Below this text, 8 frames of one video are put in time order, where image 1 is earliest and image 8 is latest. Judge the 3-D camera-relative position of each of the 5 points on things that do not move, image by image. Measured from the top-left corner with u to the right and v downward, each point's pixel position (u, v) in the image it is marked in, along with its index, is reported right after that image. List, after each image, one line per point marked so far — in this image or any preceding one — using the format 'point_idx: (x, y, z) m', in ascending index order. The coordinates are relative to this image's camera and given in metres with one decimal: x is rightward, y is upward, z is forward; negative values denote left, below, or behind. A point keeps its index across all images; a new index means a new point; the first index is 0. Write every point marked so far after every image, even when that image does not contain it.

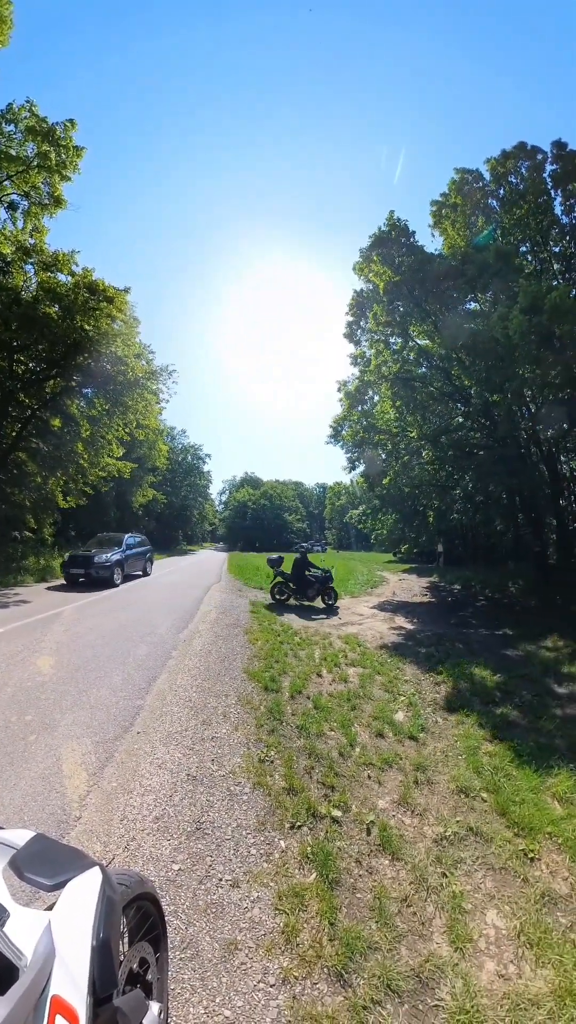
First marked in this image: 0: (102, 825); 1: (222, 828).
0: (-1.9, -3.3, +3.8) m
1: (-0.7, -3.4, +3.9) m
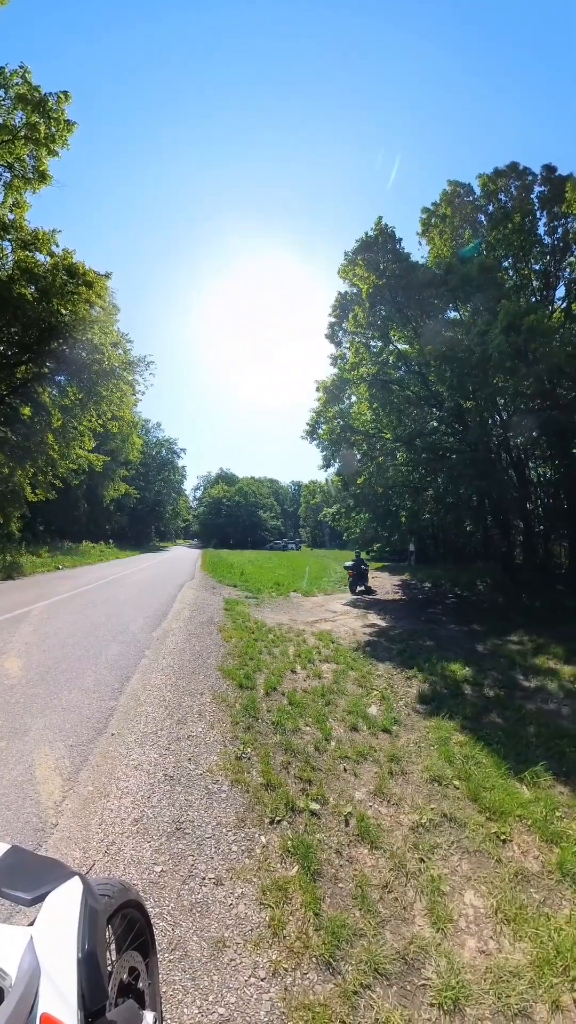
0: (-2.1, -3.2, +3.7) m
1: (-0.9, -3.4, +3.8) m
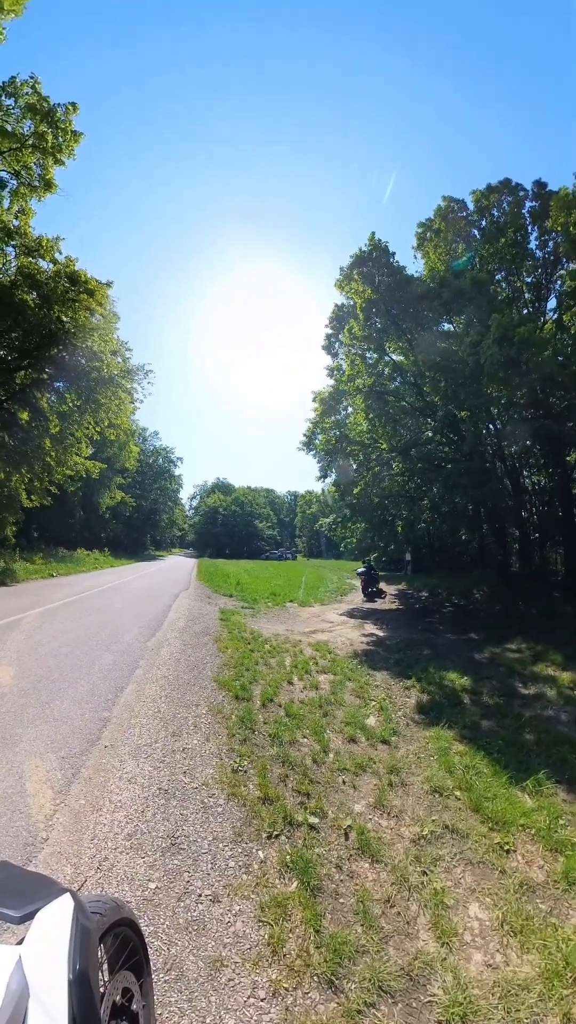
0: (-2.1, -3.3, +3.5) m
1: (-0.9, -3.4, +3.7) m
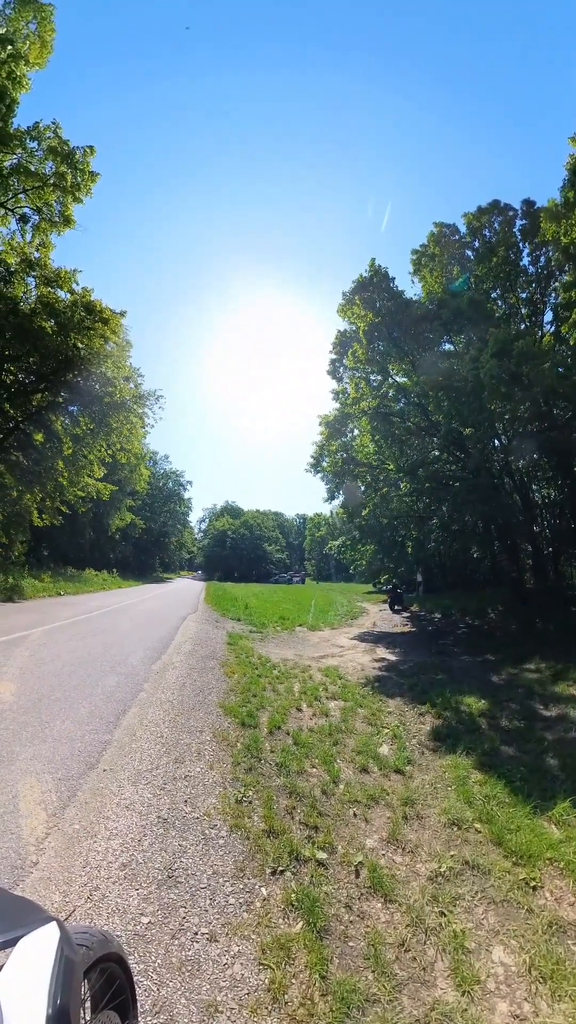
0: (-2.1, -3.3, +3.3) m
1: (-0.9, -3.5, +3.5) m
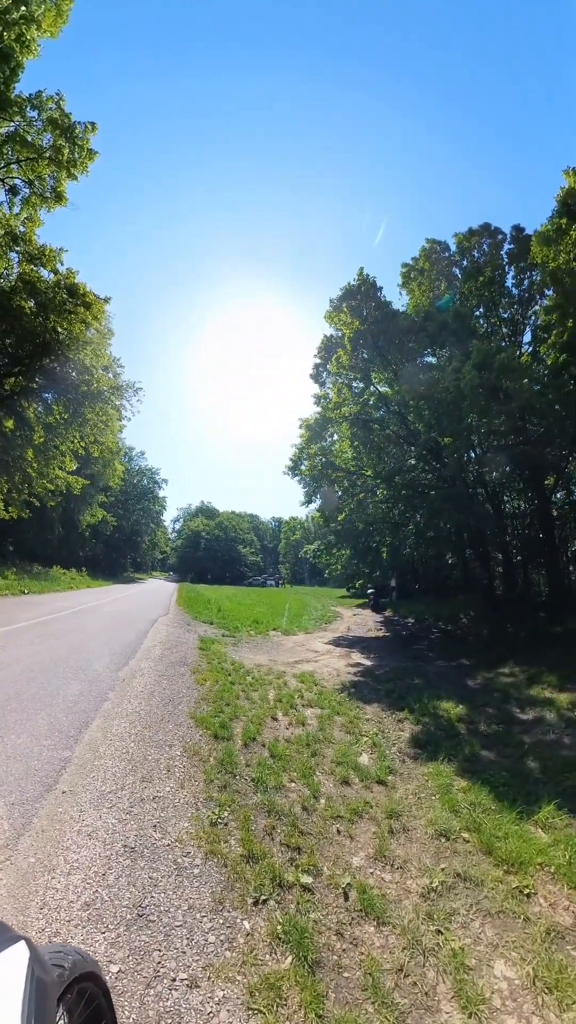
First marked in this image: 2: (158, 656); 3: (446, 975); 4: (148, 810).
0: (-2.2, -3.3, +3.0) m
1: (-1.0, -3.5, +3.3) m
2: (-3.5, -3.9, +9.9) m
3: (+1.2, -3.4, +2.7) m
4: (-1.6, -3.5, +4.4) m
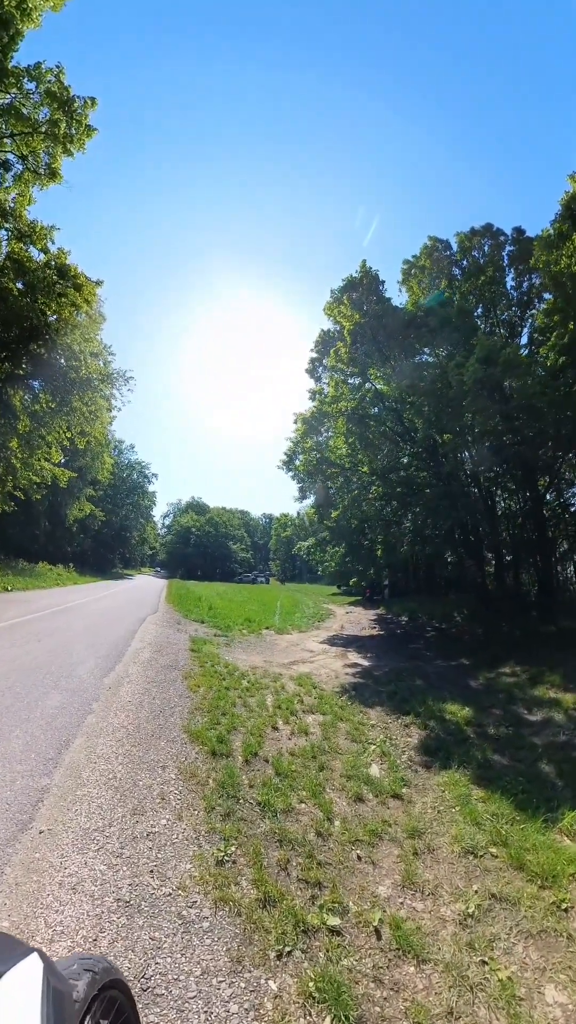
0: (-2.0, -3.3, +2.9) m
1: (-0.8, -3.5, +3.2) m
2: (-3.7, -3.9, +9.7) m
3: (+1.3, -3.5, +2.8) m
4: (-1.5, -3.6, +4.3) m
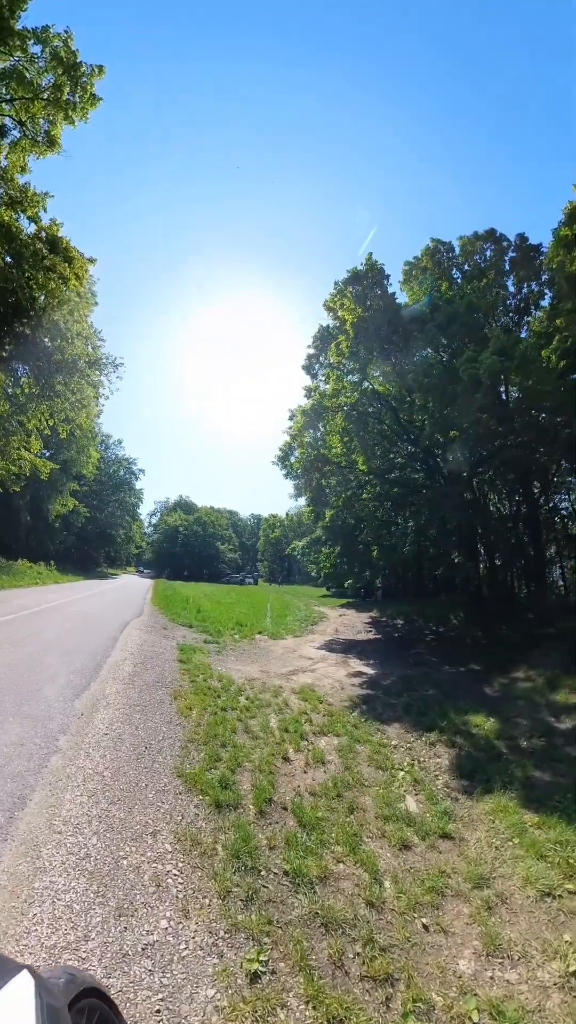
0: (-1.6, -3.4, +2.5) m
1: (-0.5, -3.6, +2.9) m
2: (-3.8, -4.0, +9.2) m
3: (+1.7, -3.6, +2.6) m
4: (-1.3, -3.7, +4.0) m
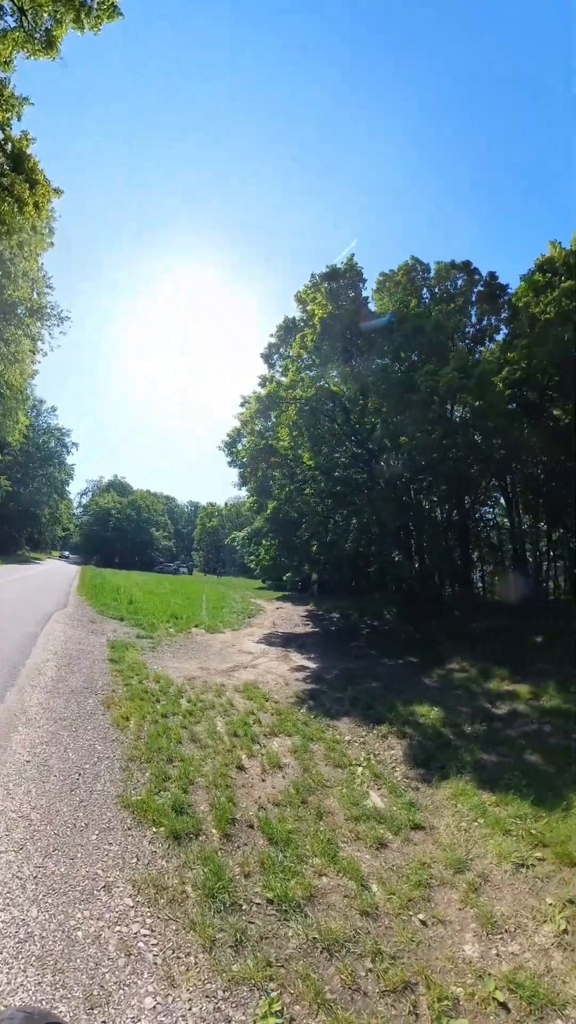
0: (-1.5, -3.3, +2.2) m
1: (-0.5, -3.6, +2.8) m
2: (-5.1, -3.5, +8.3) m
3: (+1.7, -3.7, +3.0) m
4: (-1.5, -3.6, +3.7) m
